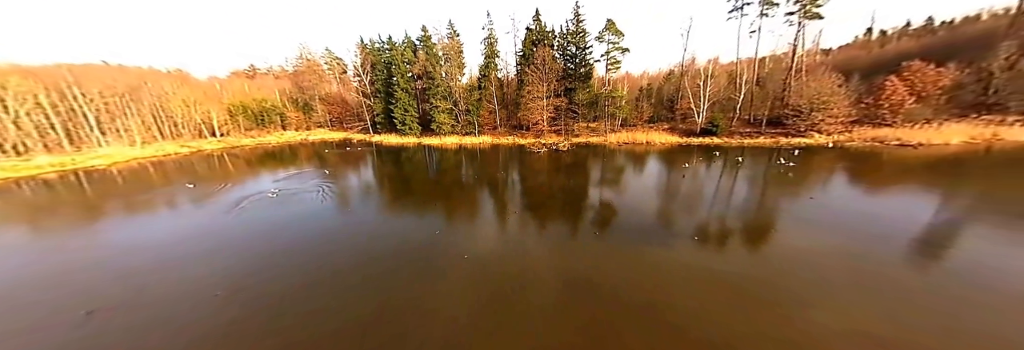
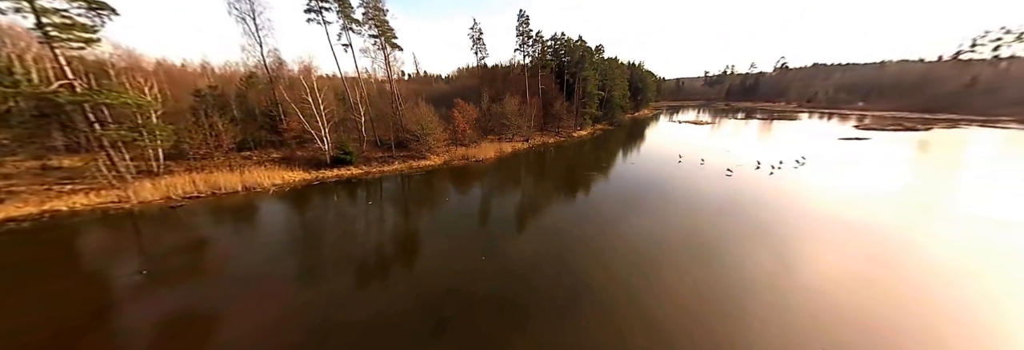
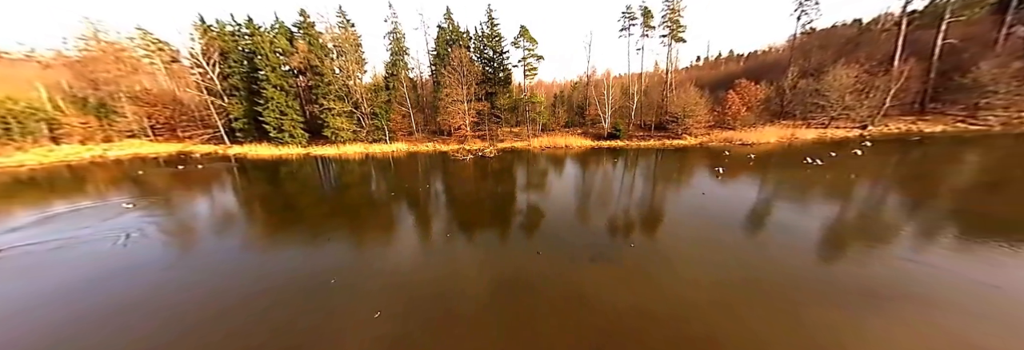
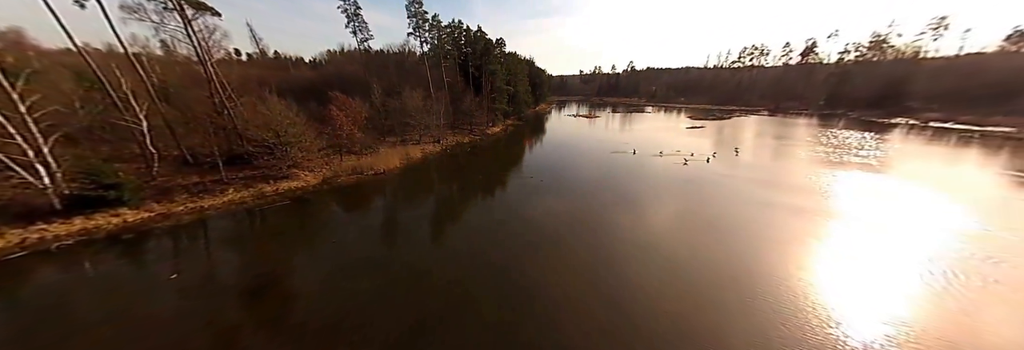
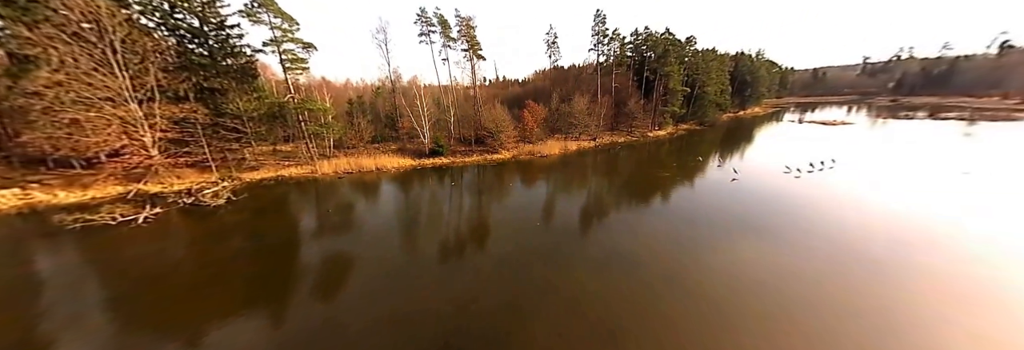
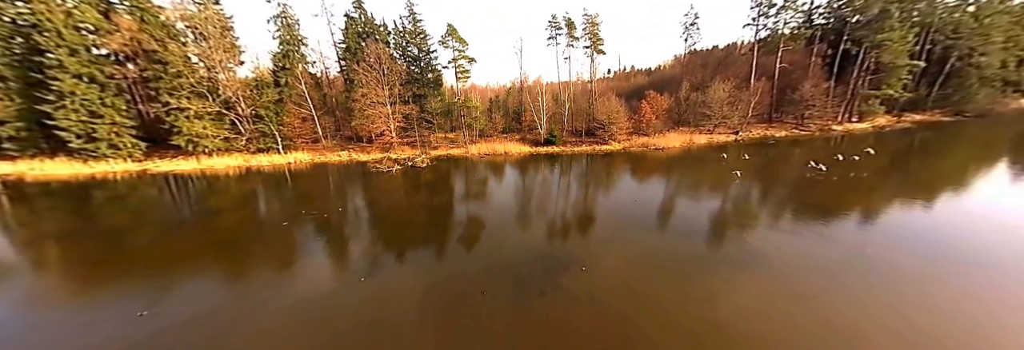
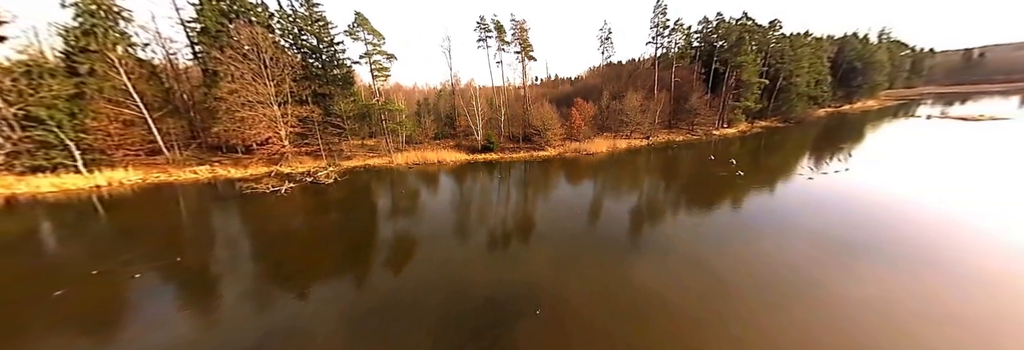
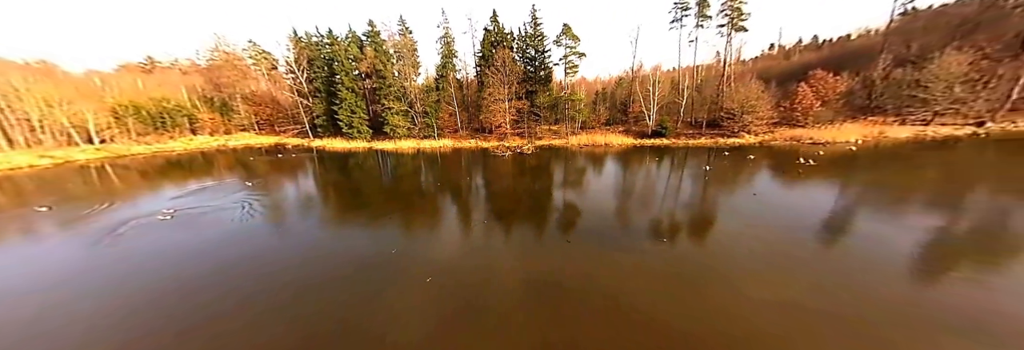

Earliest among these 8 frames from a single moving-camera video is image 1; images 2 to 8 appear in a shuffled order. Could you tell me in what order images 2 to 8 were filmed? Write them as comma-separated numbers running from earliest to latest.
8, 3, 6, 7, 5, 2, 4
